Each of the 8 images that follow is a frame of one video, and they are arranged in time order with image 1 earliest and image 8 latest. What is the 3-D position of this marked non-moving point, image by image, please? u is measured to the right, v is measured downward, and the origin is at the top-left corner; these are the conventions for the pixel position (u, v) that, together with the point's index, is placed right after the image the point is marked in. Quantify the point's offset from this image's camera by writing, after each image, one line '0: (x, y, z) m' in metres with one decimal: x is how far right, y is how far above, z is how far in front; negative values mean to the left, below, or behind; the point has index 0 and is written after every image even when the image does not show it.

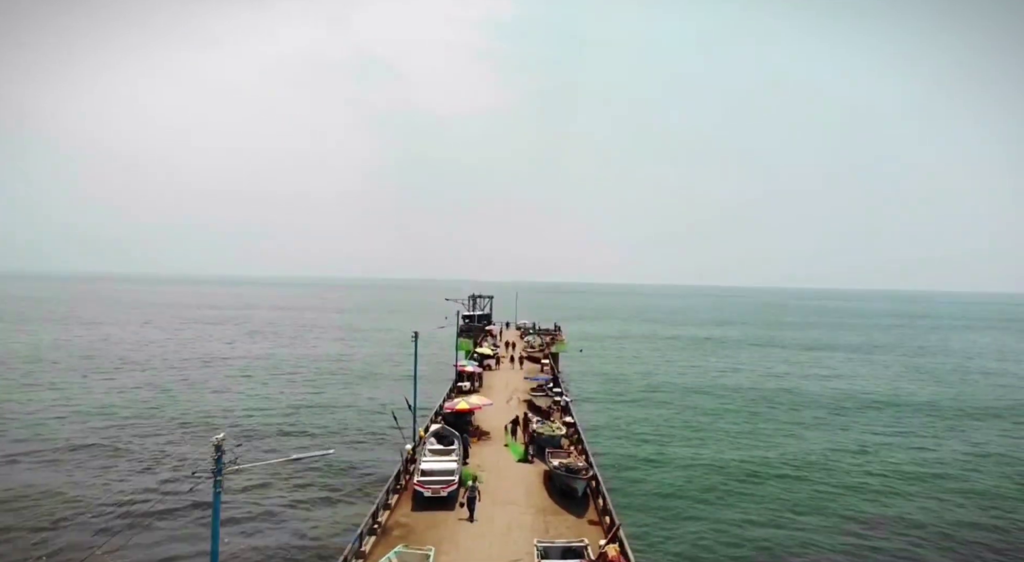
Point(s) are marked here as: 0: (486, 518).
0: (-0.6, -7.4, +18.7) m
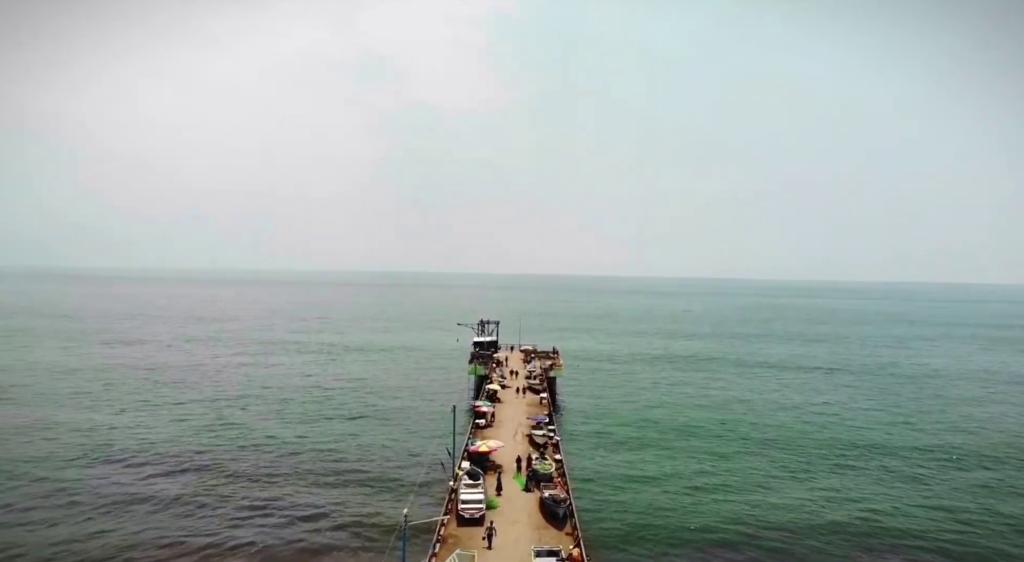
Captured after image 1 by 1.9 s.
0: (-0.3, -11.9, +28.9) m
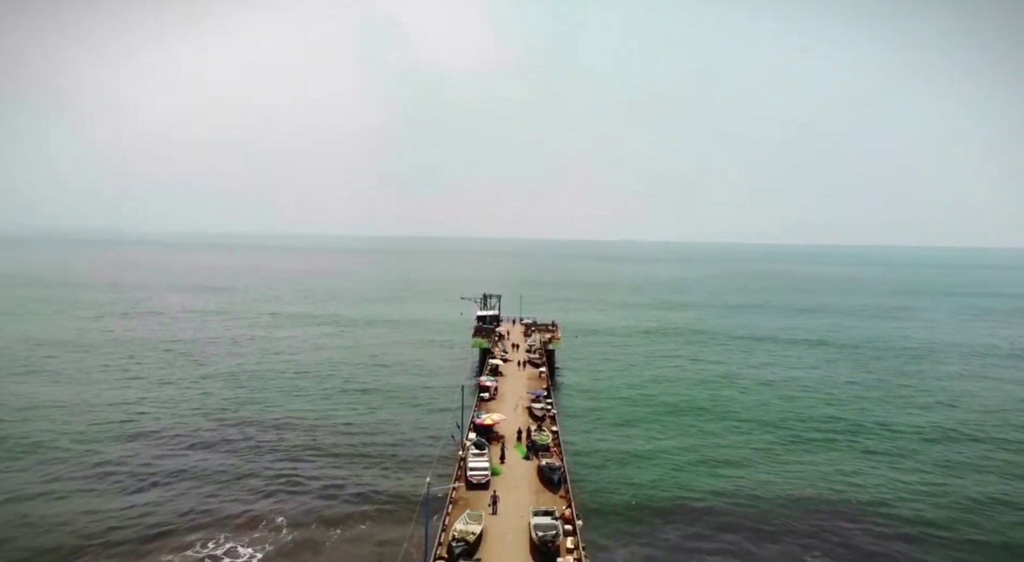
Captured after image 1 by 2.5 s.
0: (-0.3, -11.6, +33.3) m
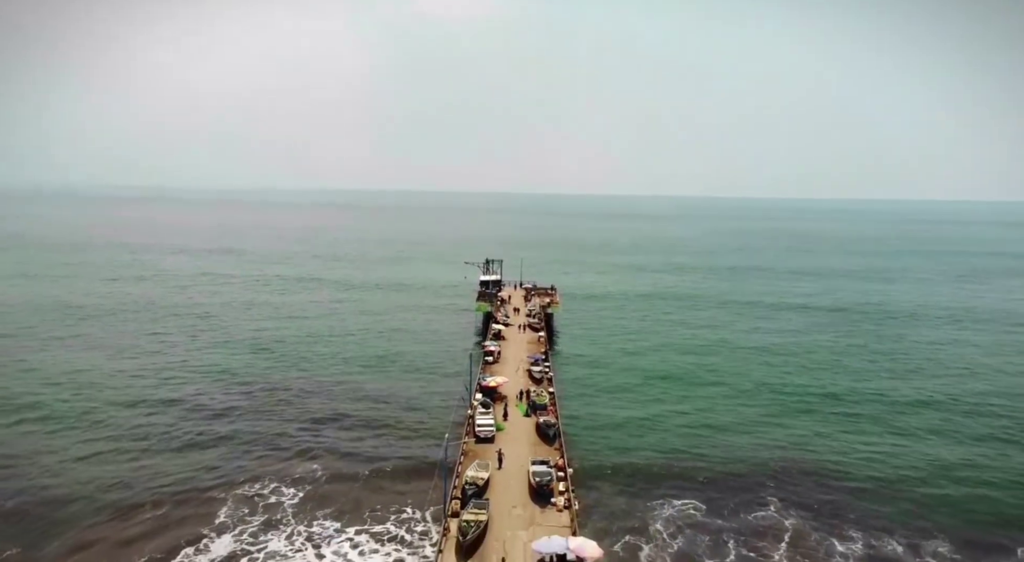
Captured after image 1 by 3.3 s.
0: (-0.2, -10.5, +38.7) m
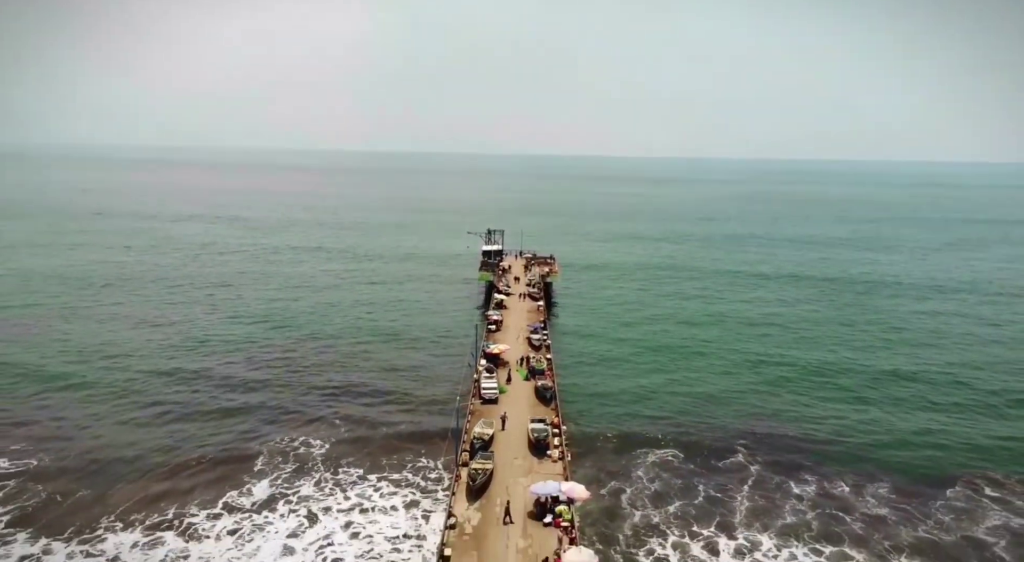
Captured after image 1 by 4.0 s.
0: (-0.1, -9.0, +43.4) m
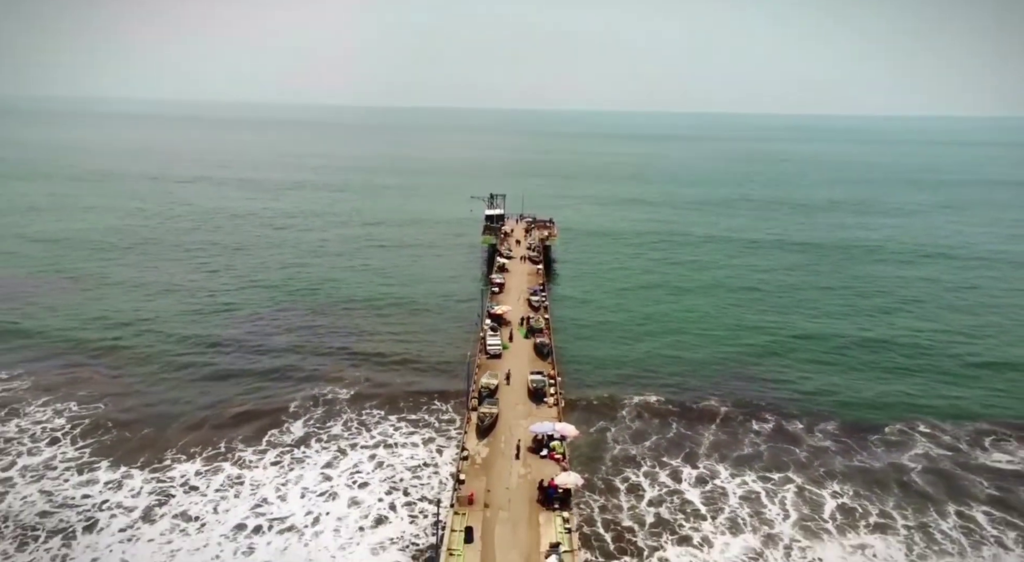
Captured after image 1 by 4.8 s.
0: (+0.1, -6.5, +49.2) m
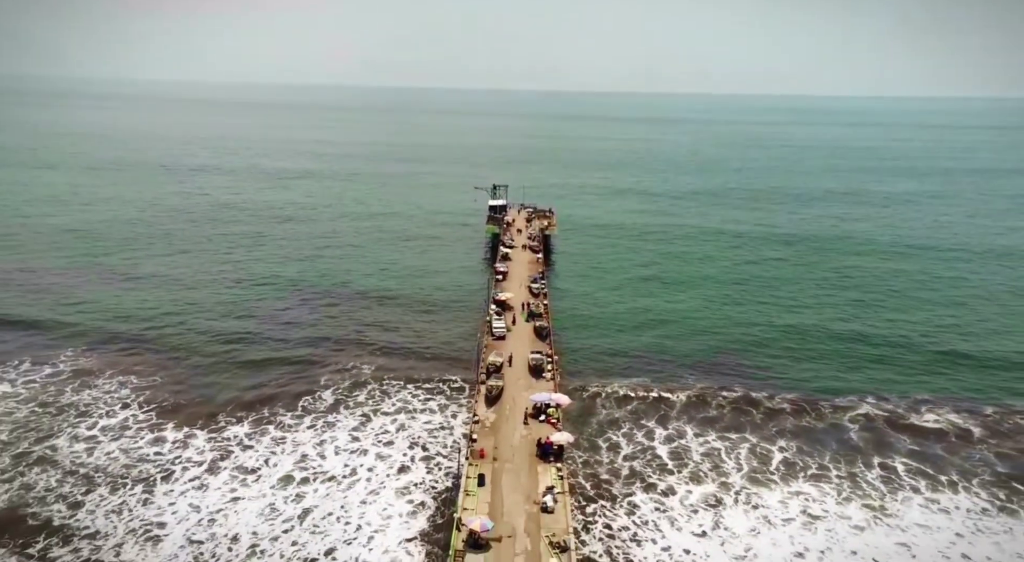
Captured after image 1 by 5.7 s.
0: (+0.3, -5.6, +55.7) m
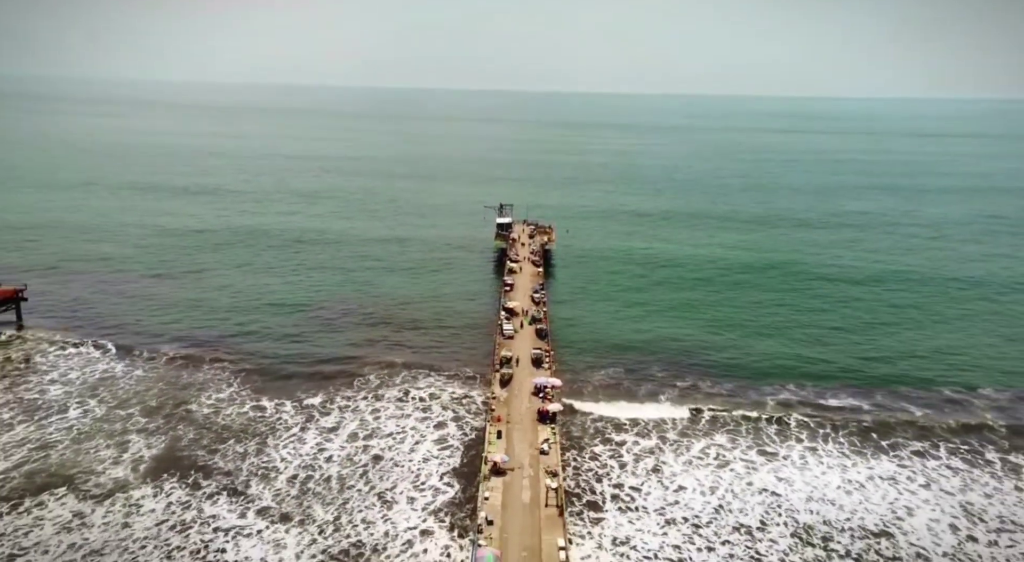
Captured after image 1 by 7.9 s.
0: (+1.0, -7.0, +71.1) m
